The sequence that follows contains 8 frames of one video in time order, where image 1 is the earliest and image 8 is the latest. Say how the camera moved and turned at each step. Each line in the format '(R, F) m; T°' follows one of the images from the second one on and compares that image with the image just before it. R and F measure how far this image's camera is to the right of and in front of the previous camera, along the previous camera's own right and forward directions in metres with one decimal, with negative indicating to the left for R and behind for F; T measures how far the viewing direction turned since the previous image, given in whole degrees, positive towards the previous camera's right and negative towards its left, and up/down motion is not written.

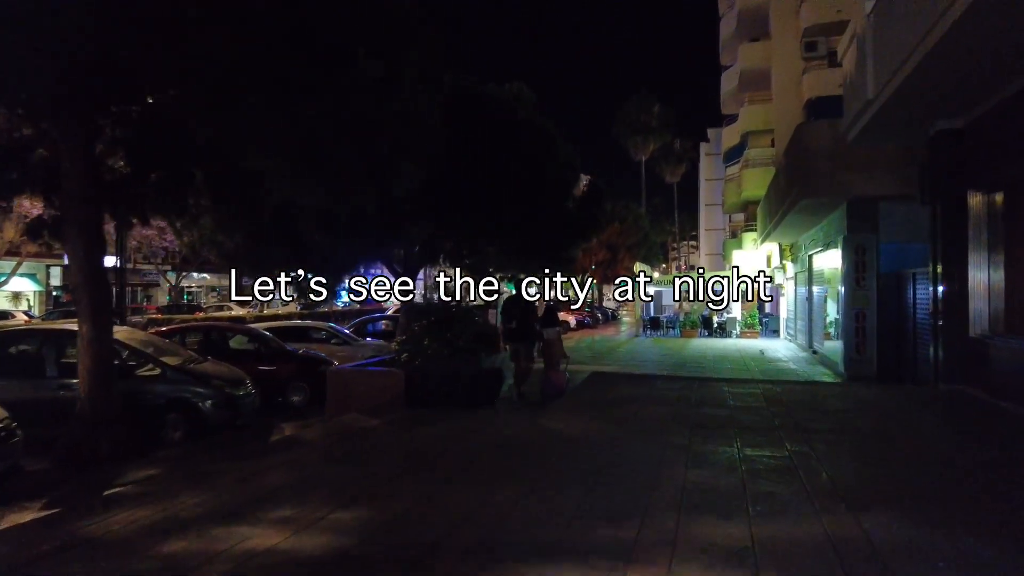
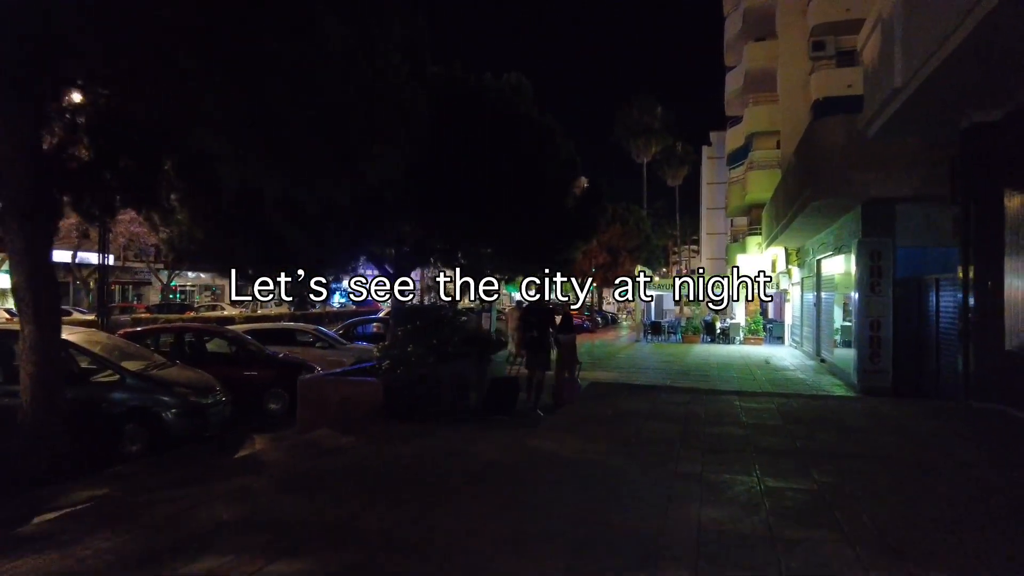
(+0.1, +0.7) m; 0°
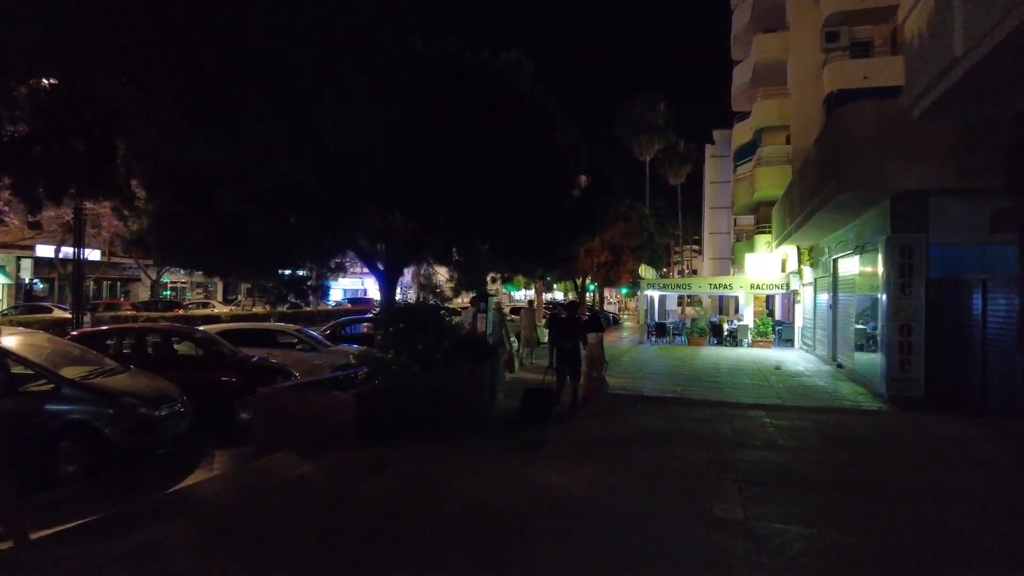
(0.0, +1.1) m; 0°
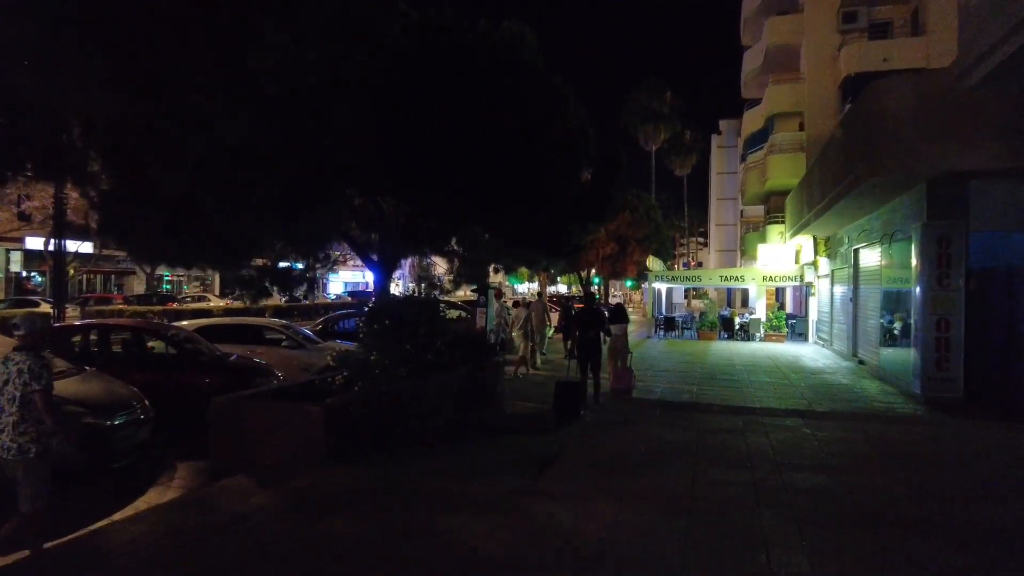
(0.0, +1.0) m; 0°
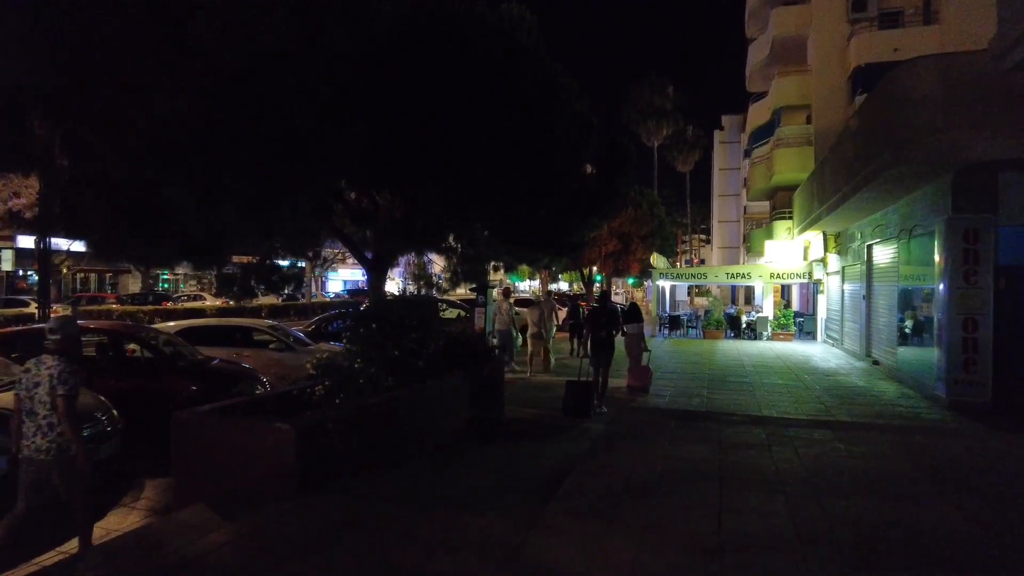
(0.0, +0.6) m; 0°
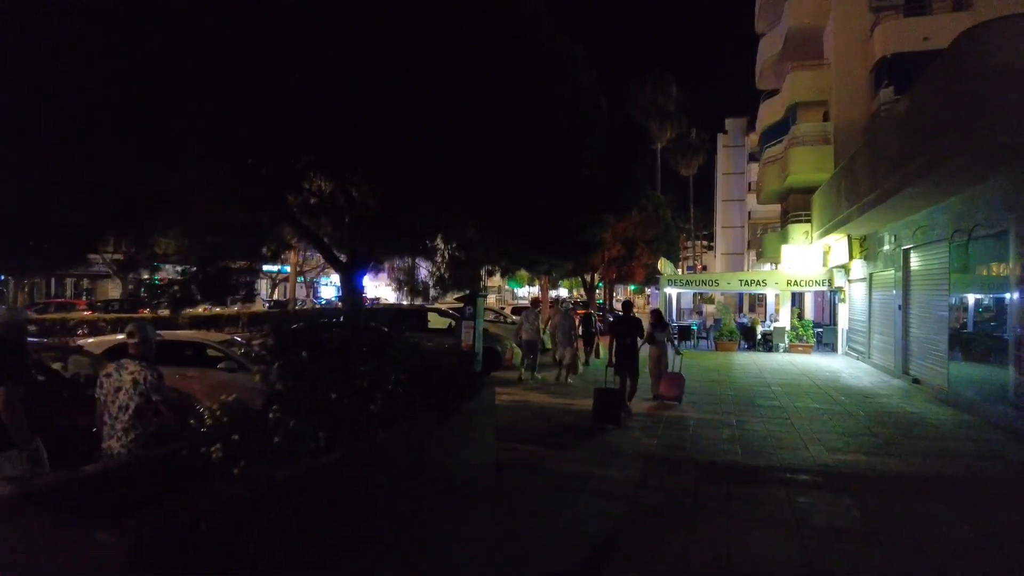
(+0.1, +1.8) m; 0°
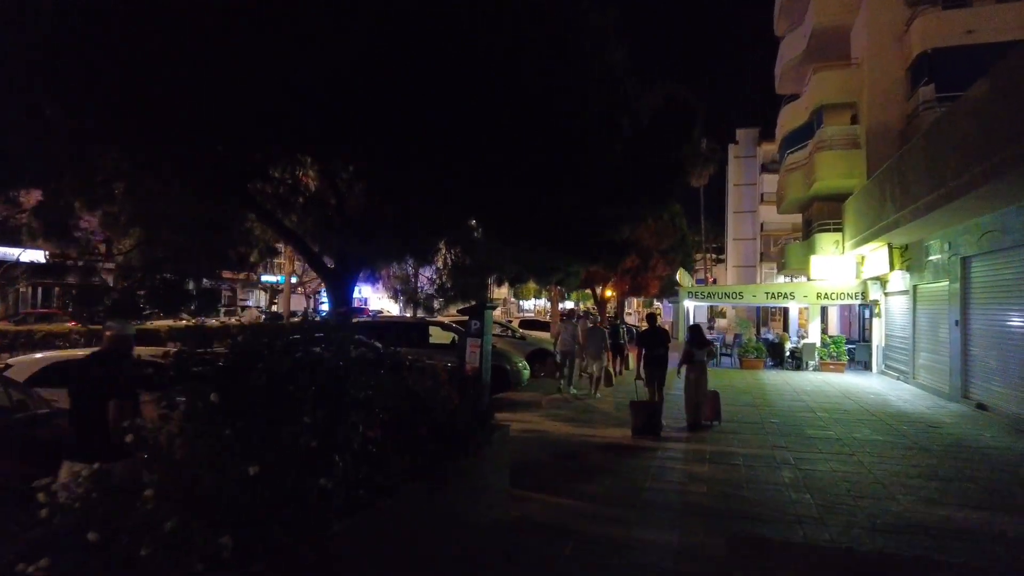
(-0.1, +1.6) m; 0°
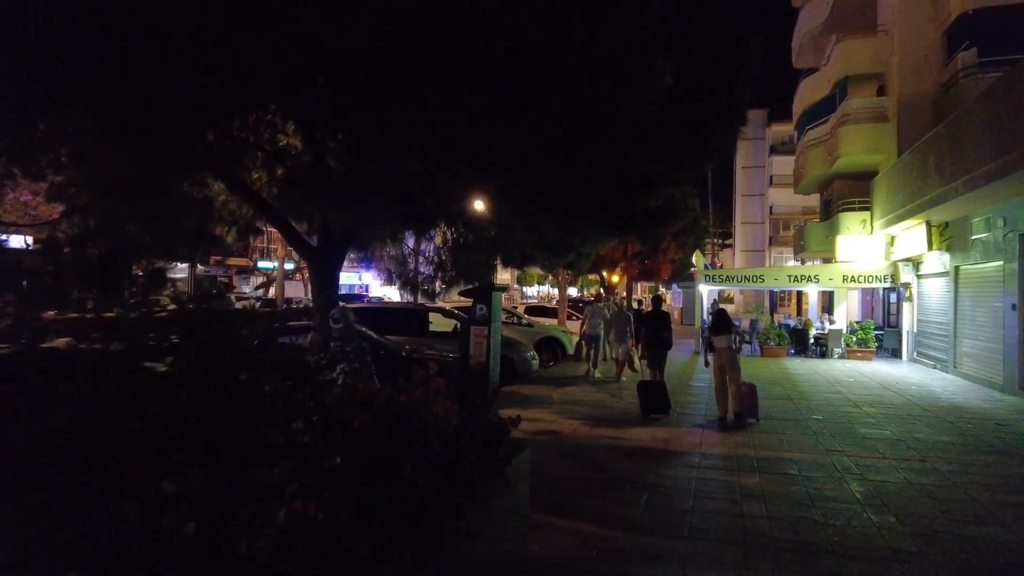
(-0.1, +1.4) m; 0°
